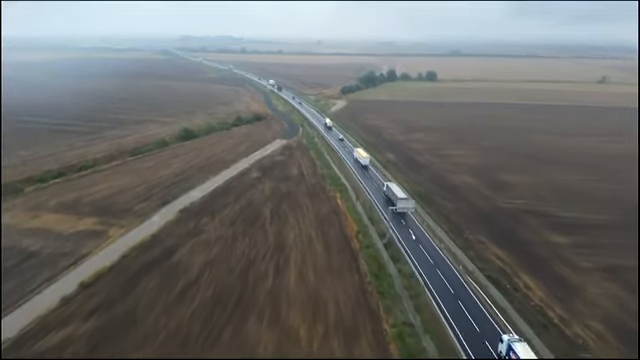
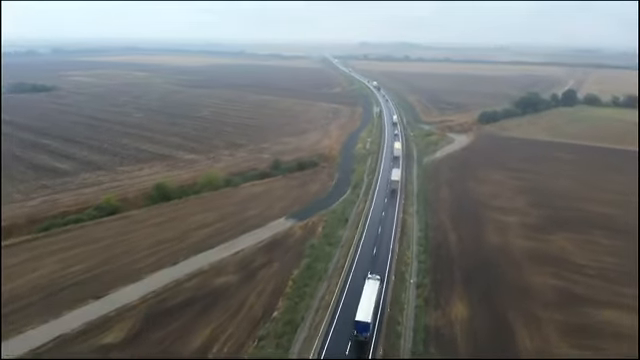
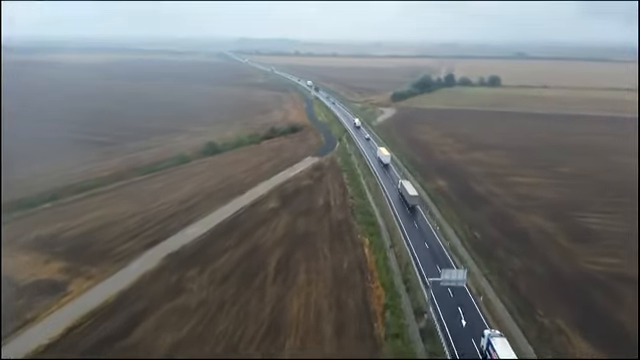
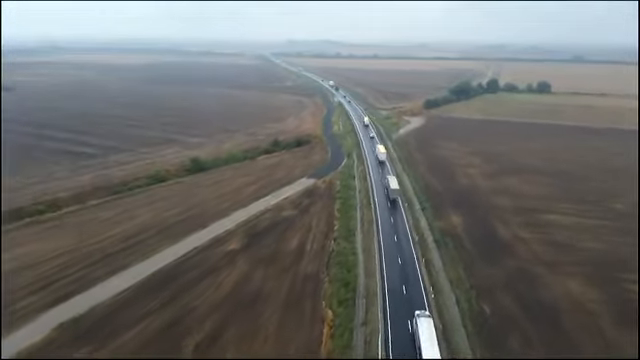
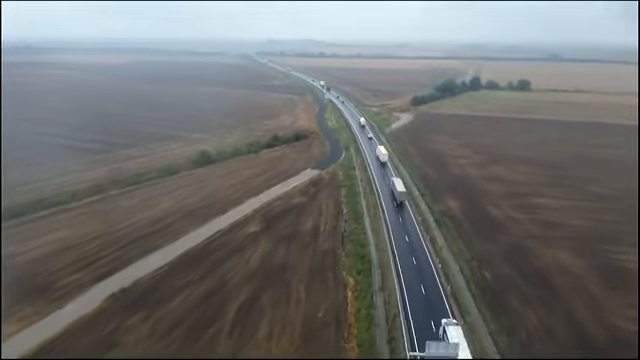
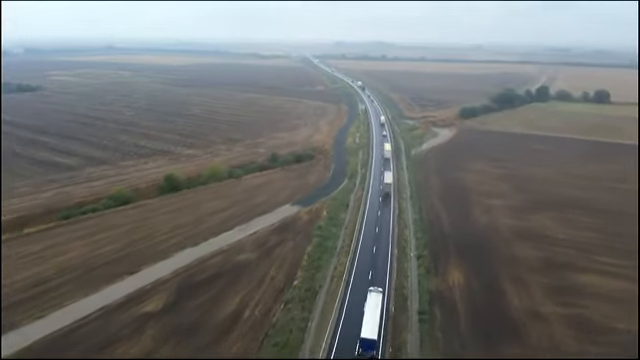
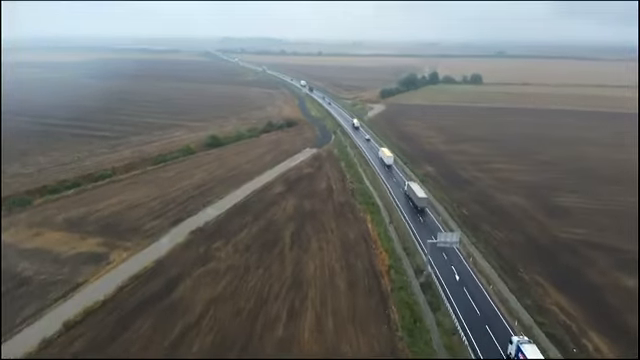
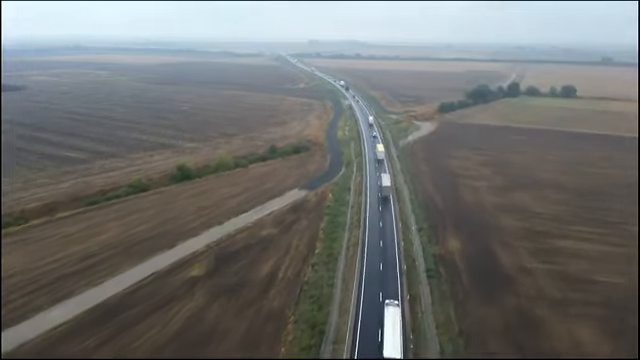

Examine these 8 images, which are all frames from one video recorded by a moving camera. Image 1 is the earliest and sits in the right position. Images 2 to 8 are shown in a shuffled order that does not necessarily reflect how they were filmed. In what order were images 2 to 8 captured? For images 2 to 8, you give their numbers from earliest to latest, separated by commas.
7, 3, 5, 4, 8, 6, 2
